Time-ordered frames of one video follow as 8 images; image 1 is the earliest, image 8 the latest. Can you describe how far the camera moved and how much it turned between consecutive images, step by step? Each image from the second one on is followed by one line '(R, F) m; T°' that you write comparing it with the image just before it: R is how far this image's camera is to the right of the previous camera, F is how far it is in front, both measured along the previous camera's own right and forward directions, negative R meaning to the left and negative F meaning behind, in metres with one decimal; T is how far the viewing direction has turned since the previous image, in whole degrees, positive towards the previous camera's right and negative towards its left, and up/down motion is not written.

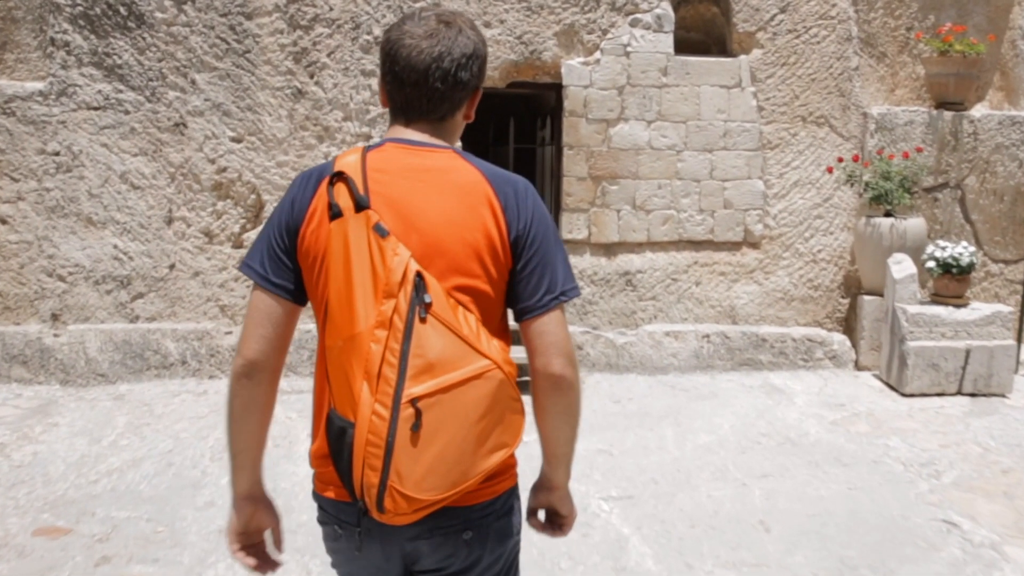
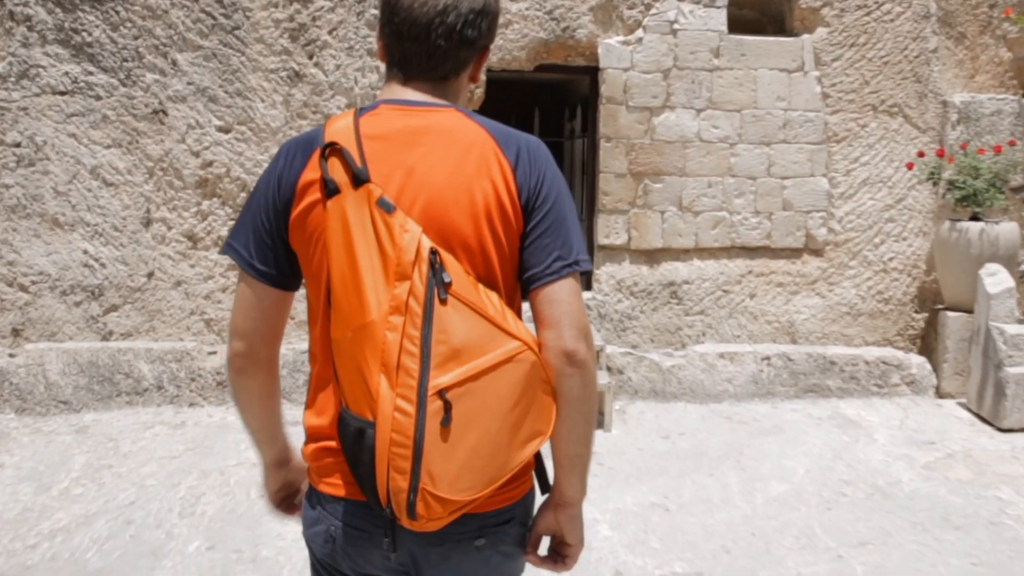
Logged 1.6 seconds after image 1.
(-0.1, +0.7) m; -1°
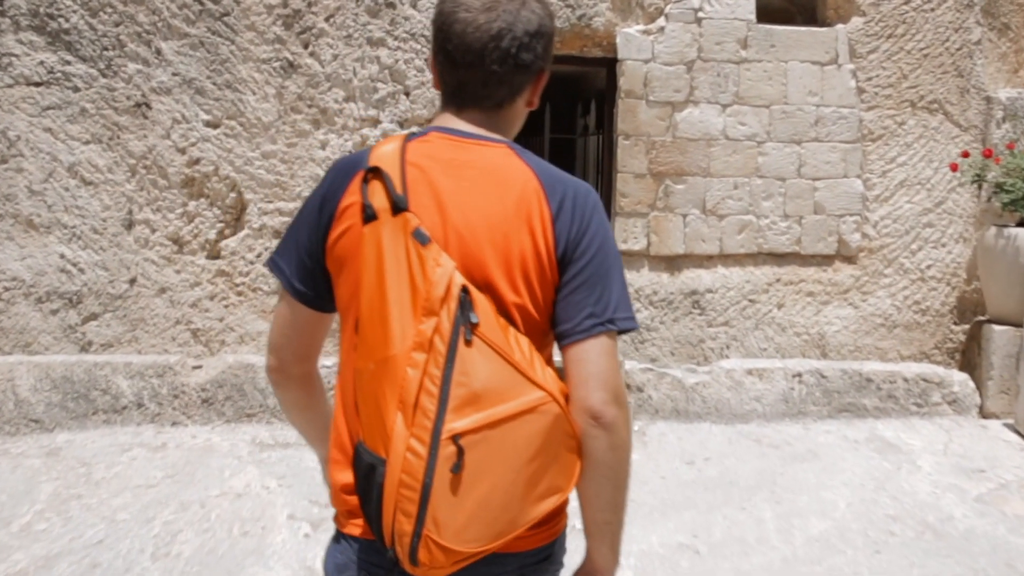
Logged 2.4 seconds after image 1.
(0.0, +0.3) m; 0°
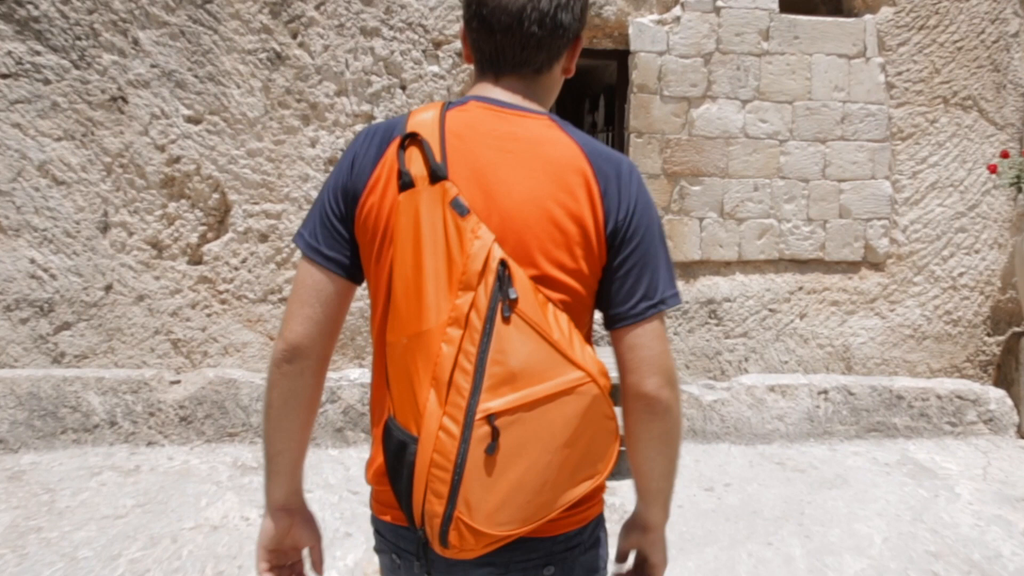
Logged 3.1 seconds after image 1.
(0.0, +0.3) m; 0°
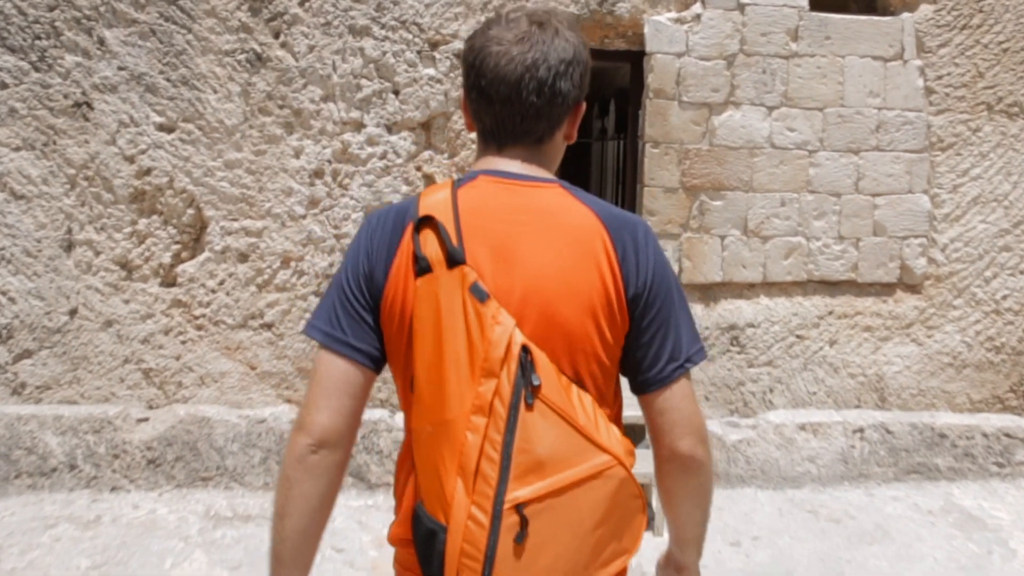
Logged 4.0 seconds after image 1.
(0.0, +0.3) m; 0°
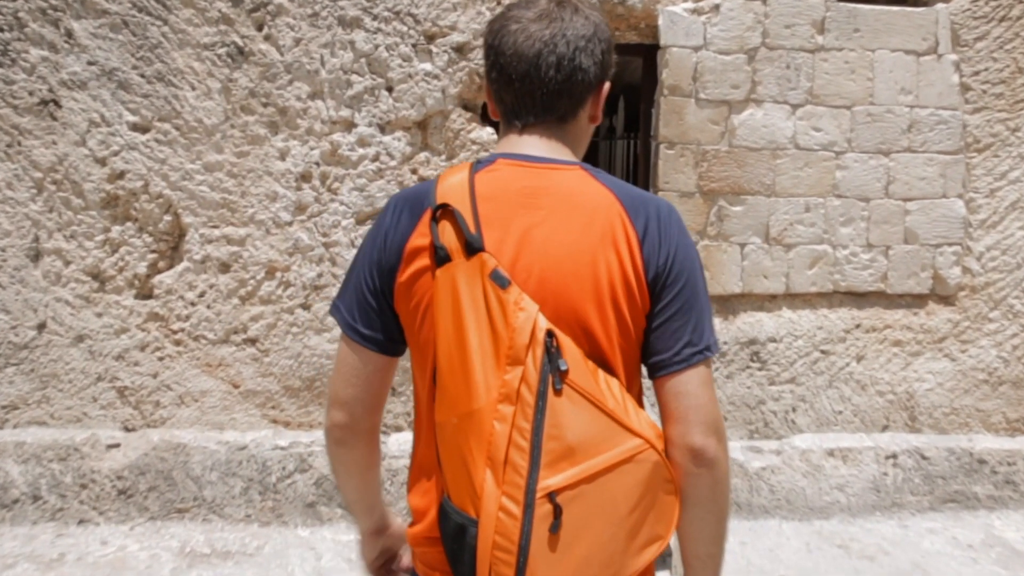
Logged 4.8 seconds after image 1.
(0.0, +0.3) m; 0°
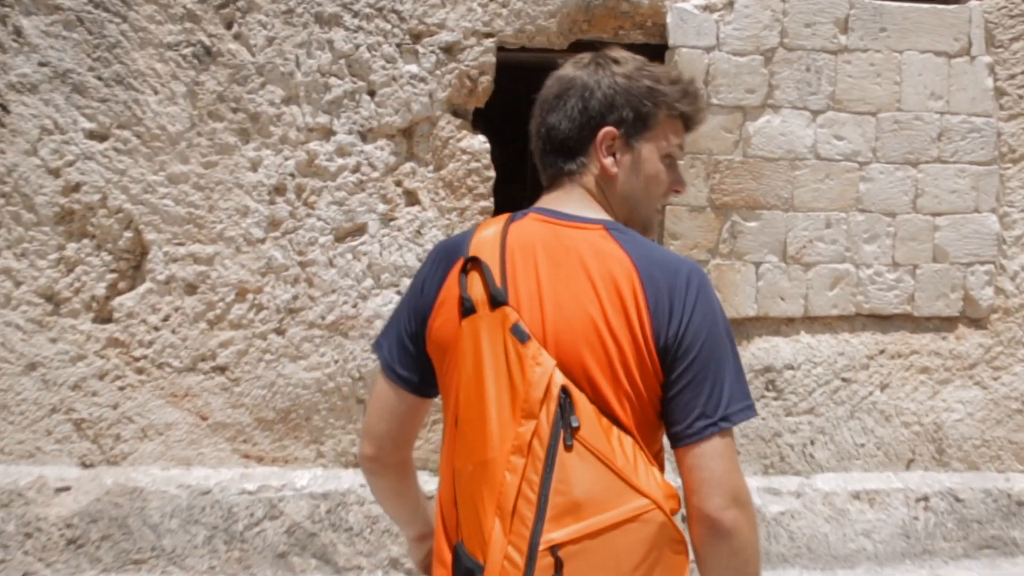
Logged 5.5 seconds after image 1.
(0.0, +0.3) m; 0°
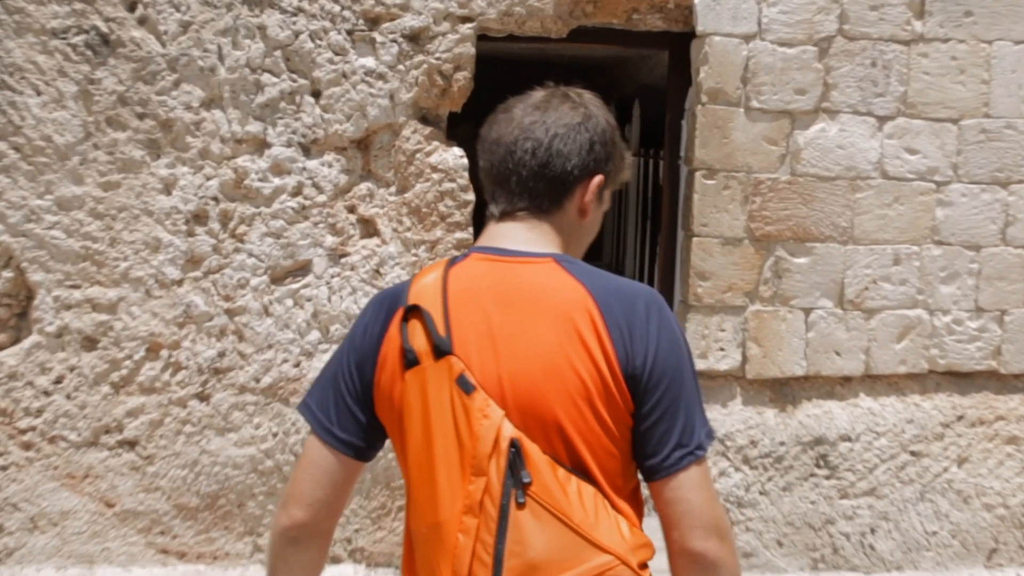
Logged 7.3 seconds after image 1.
(0.0, +0.6) m; 0°
